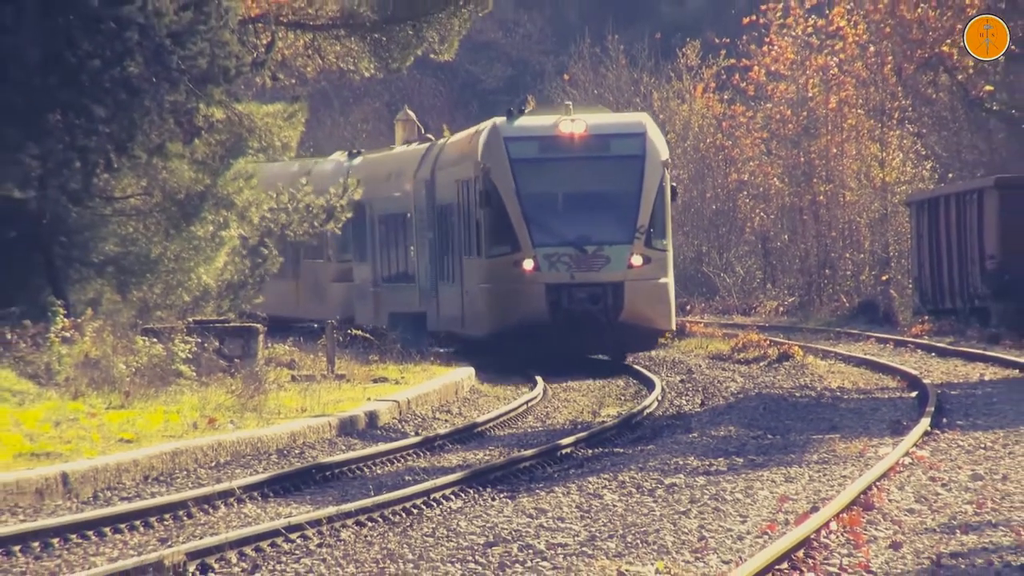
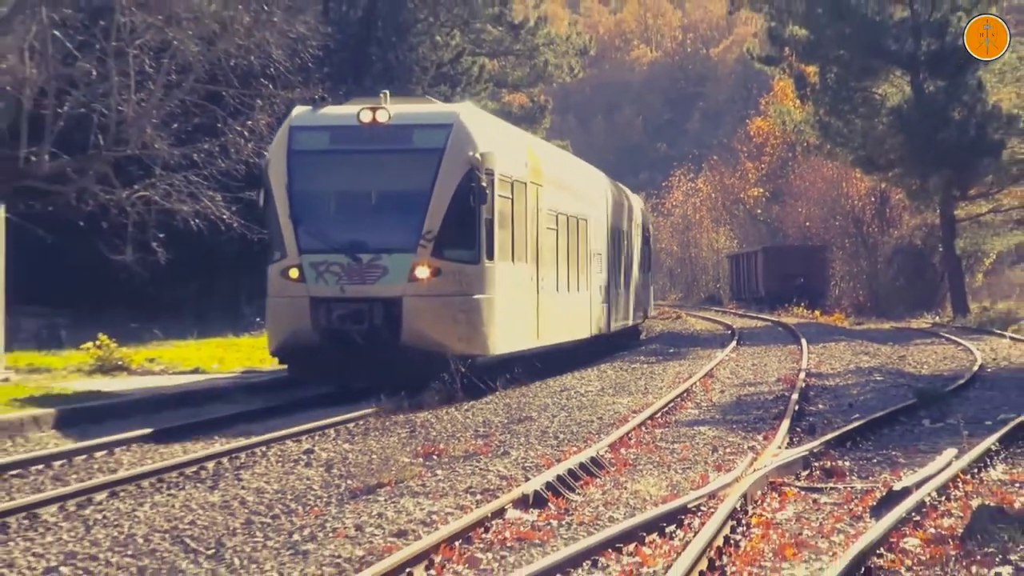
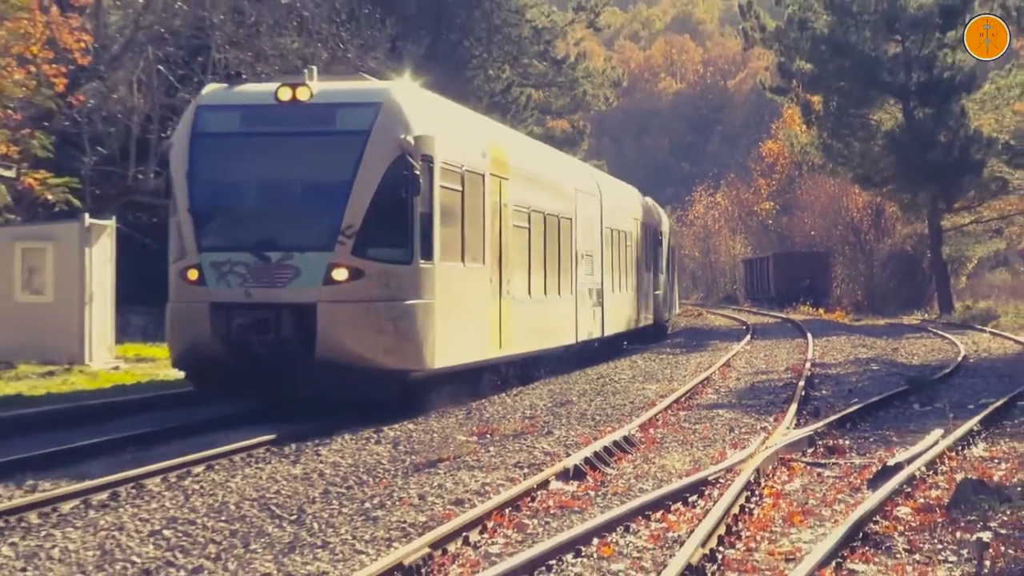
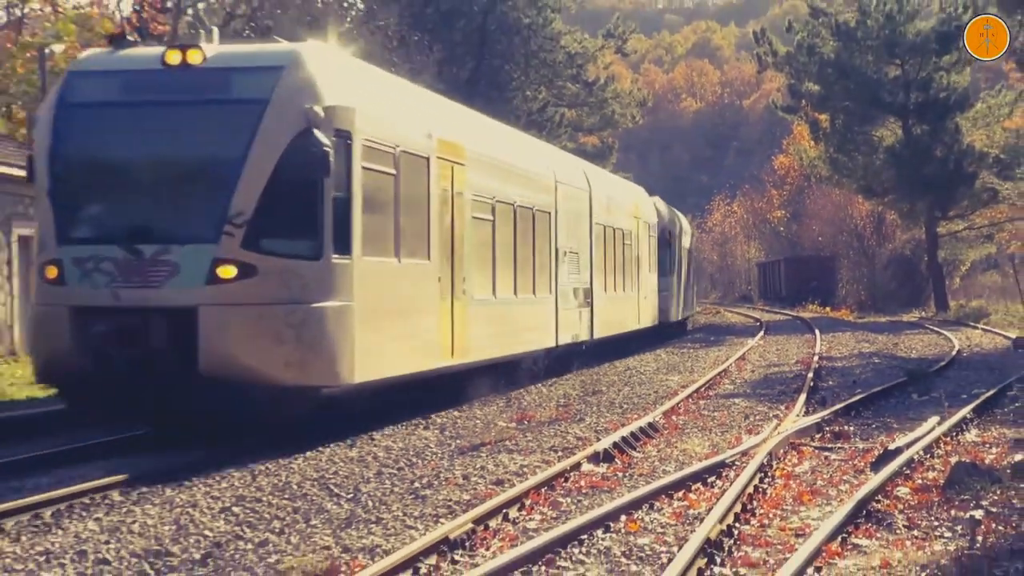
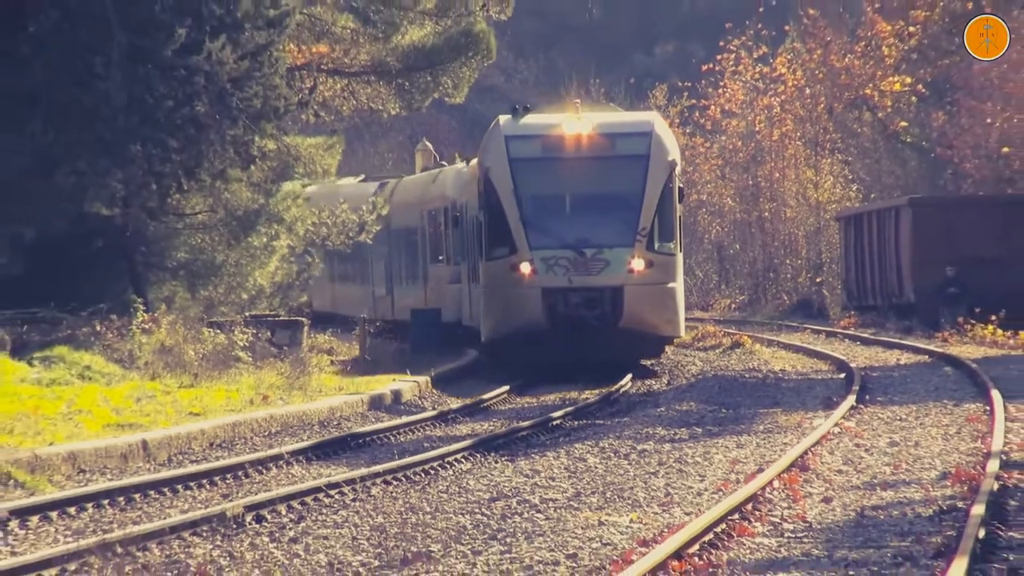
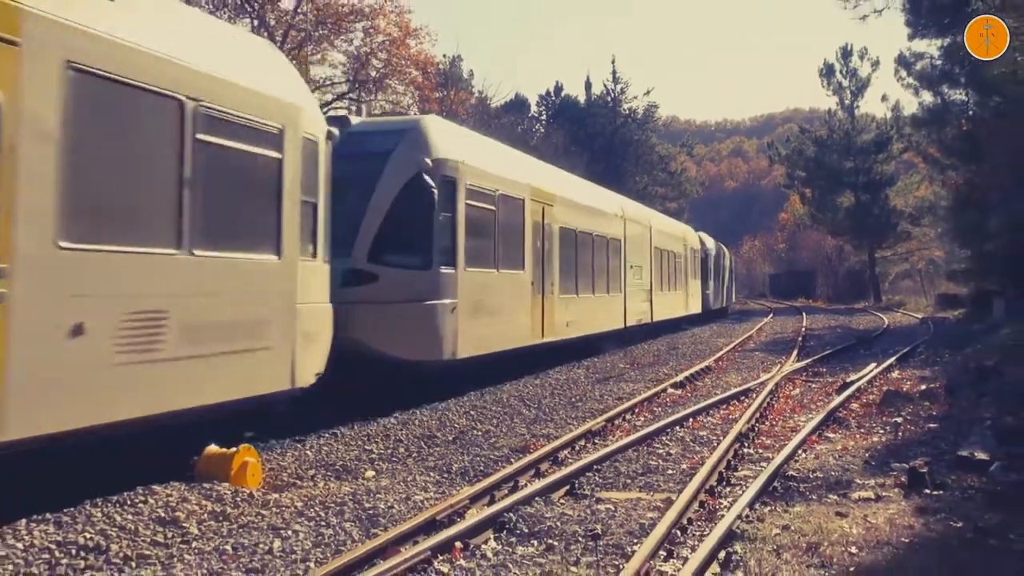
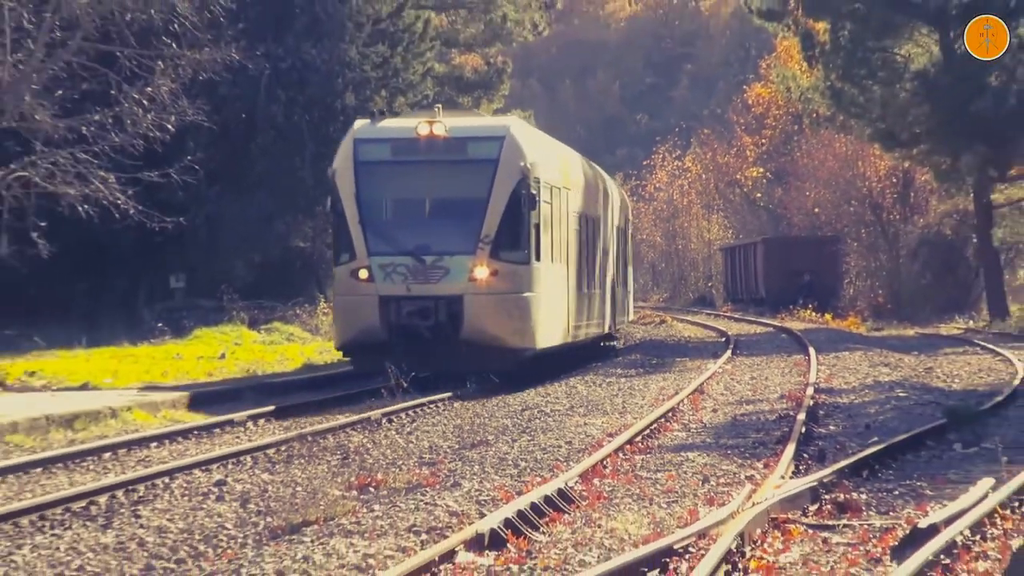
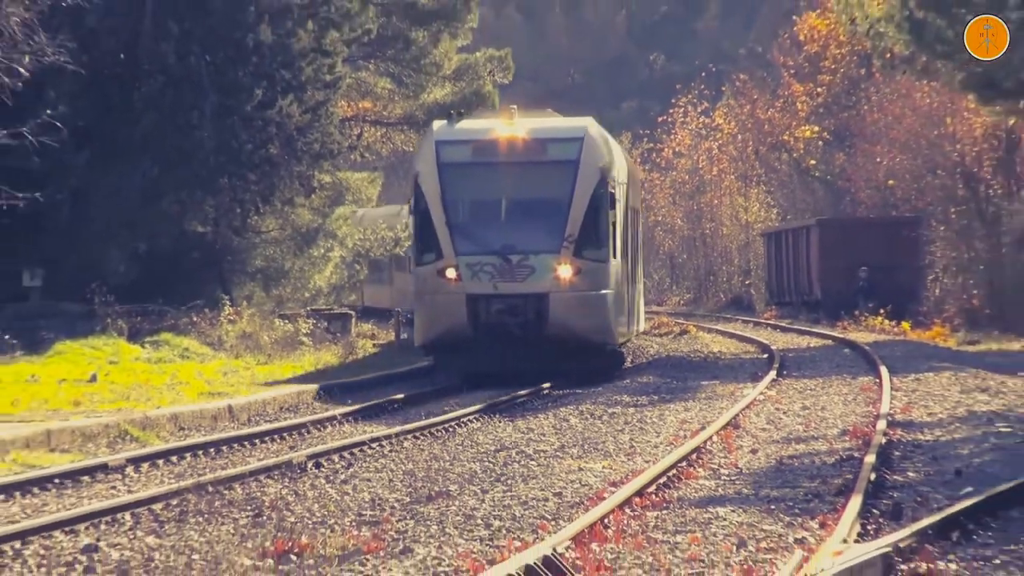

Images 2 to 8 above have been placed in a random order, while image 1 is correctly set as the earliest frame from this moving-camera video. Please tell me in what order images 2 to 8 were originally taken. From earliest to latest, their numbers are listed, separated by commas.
5, 8, 7, 2, 3, 4, 6
